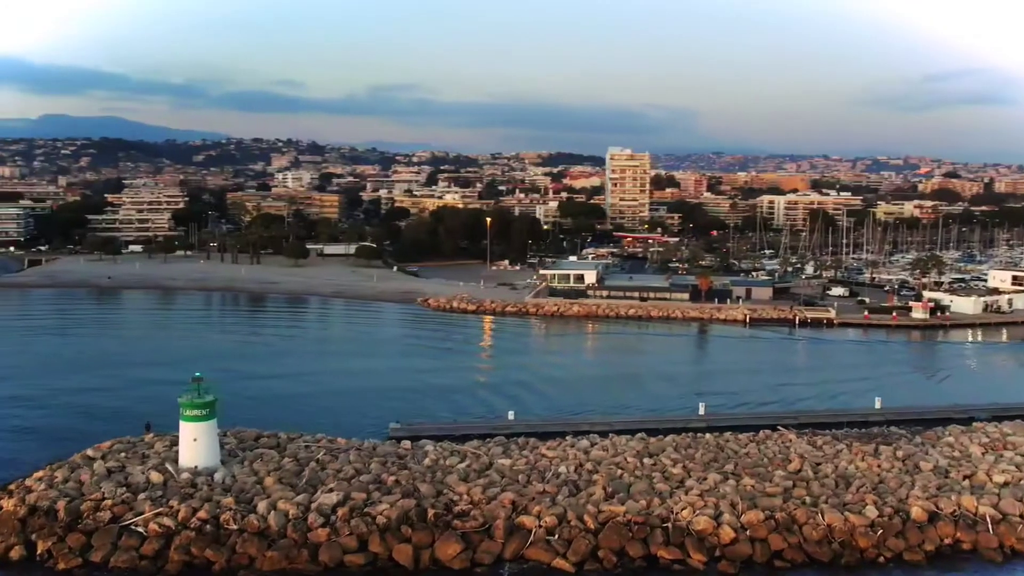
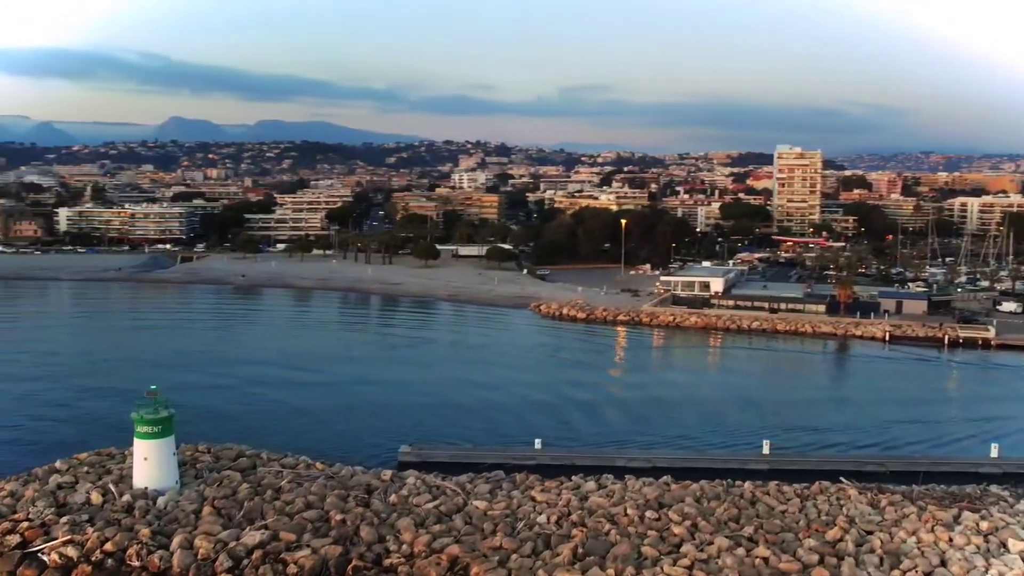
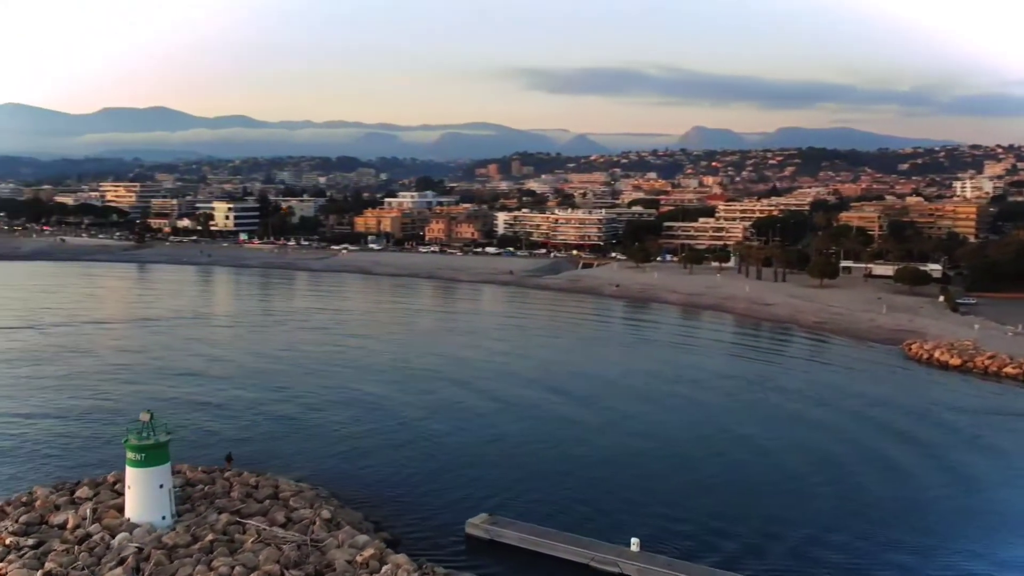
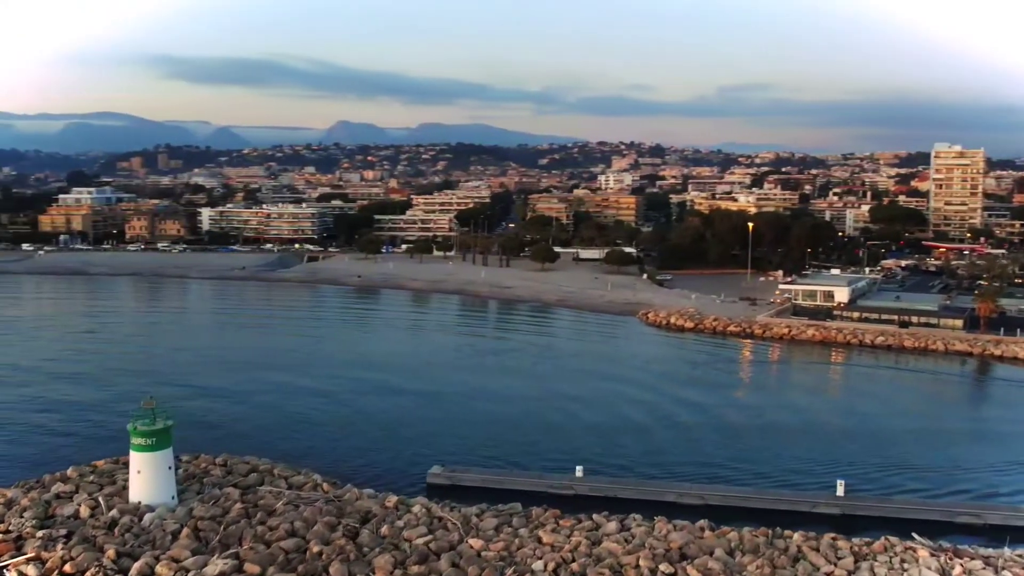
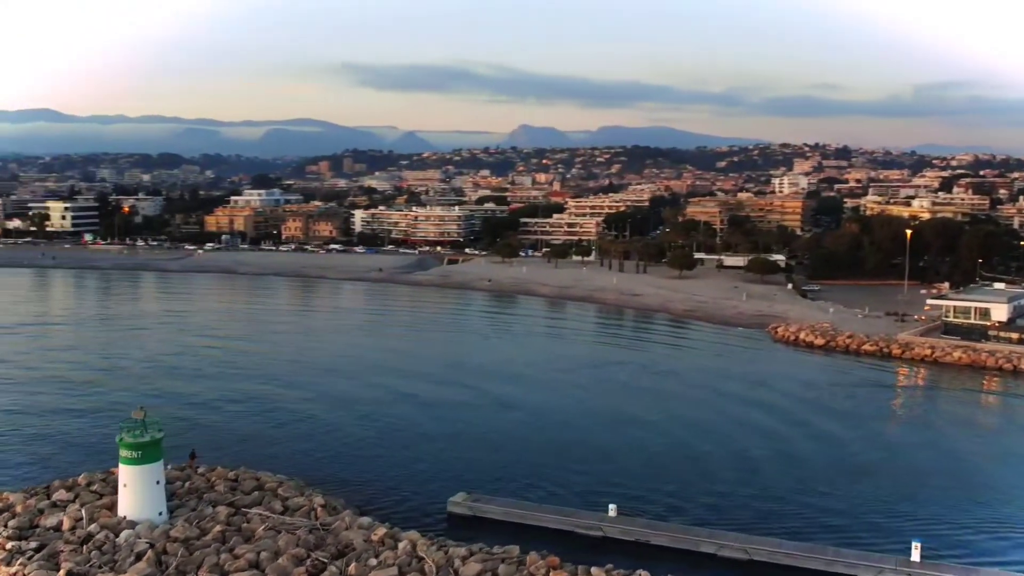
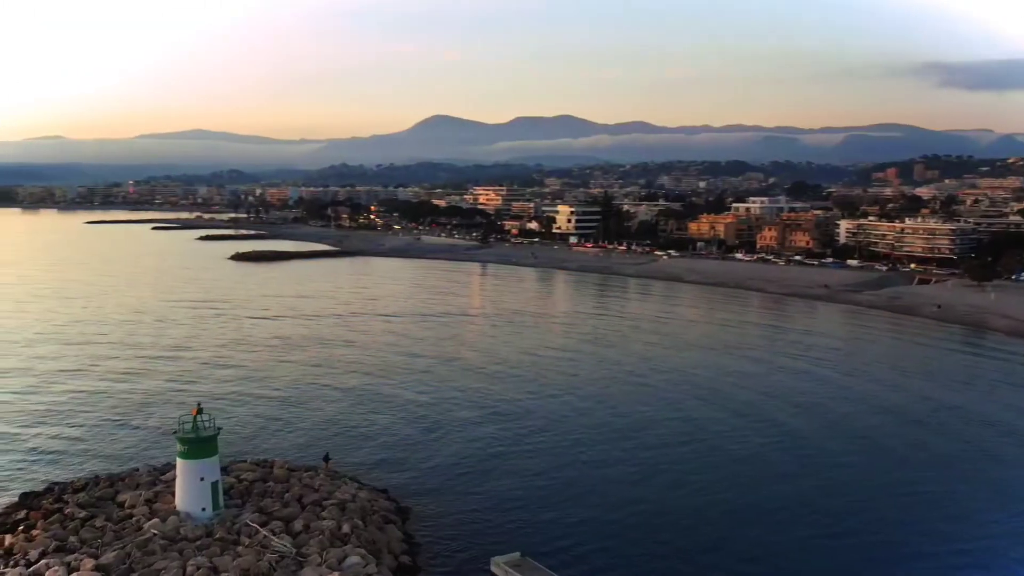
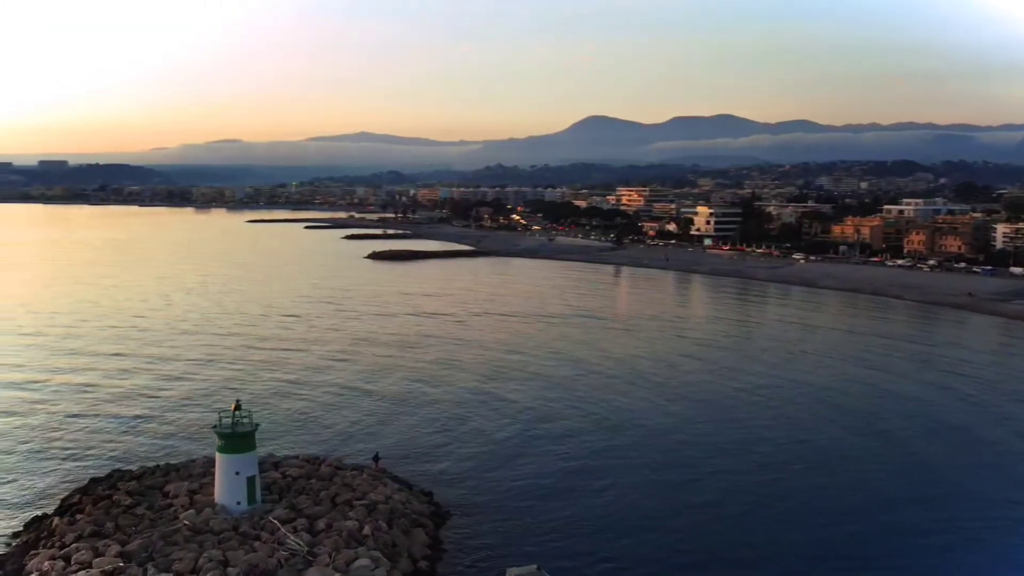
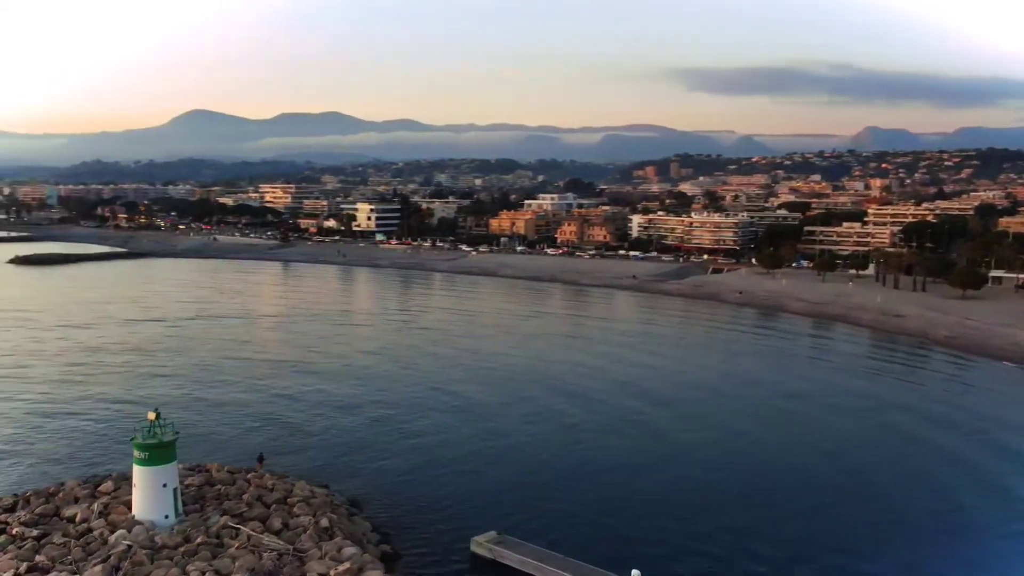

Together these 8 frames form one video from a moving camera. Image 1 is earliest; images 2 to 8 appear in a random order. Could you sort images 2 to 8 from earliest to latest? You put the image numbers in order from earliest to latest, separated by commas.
2, 4, 5, 3, 8, 6, 7
